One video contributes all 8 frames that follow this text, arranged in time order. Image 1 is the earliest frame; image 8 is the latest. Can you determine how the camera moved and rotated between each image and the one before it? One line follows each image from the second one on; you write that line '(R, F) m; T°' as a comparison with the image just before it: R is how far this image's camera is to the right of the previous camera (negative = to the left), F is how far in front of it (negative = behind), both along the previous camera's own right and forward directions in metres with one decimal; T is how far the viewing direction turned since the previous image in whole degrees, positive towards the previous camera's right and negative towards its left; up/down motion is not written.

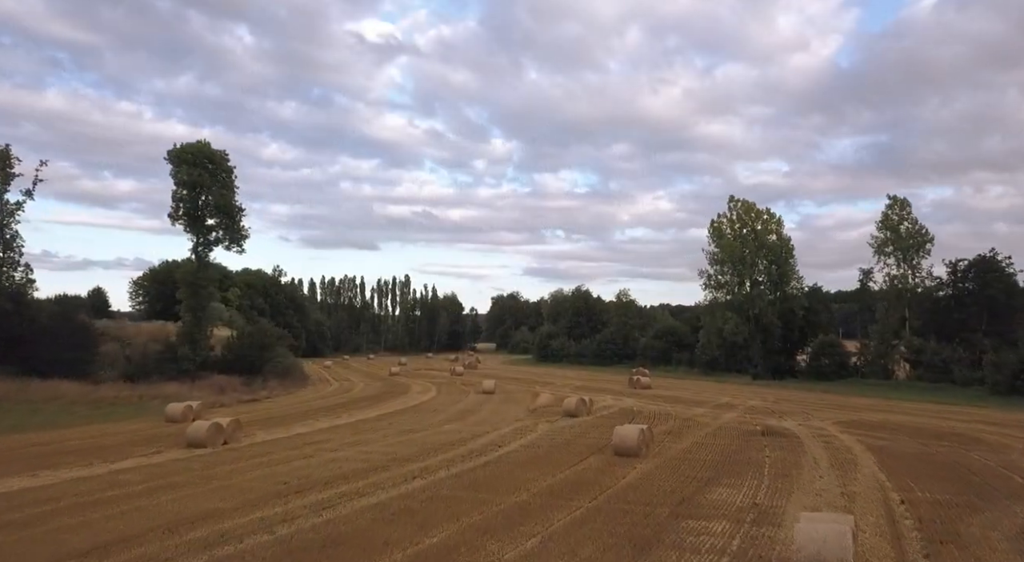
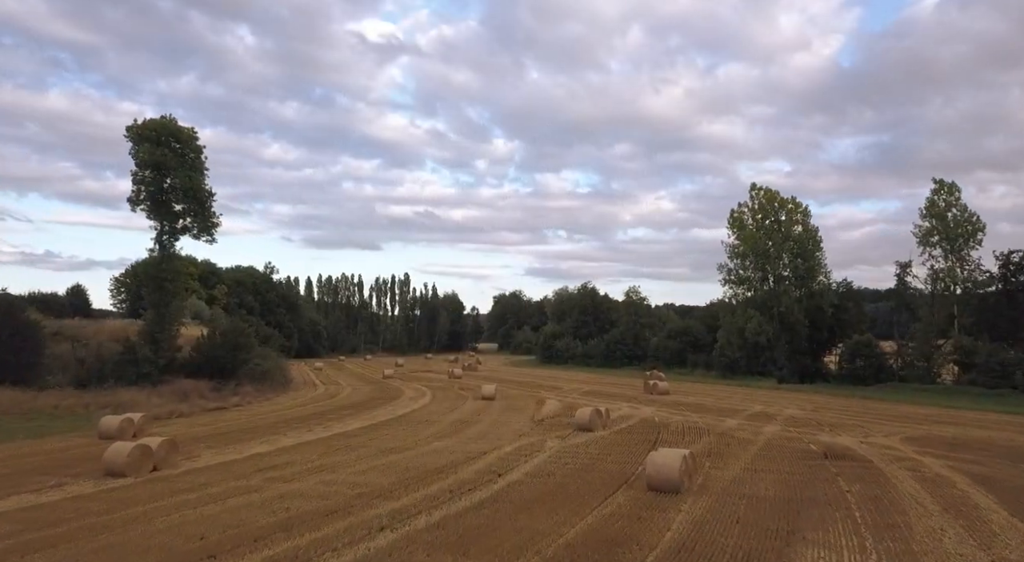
(0.0, +3.9) m; 0°
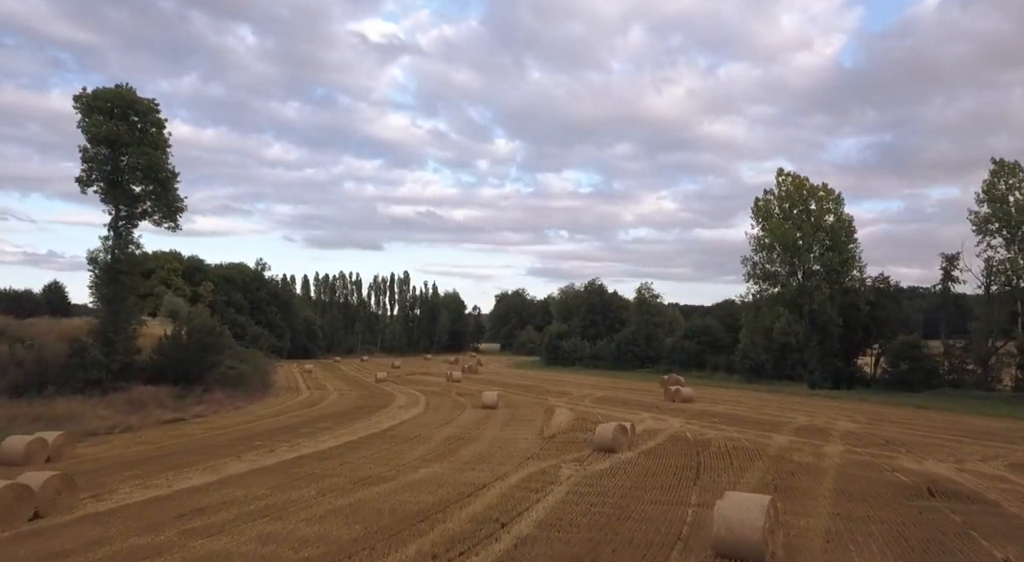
(-0.1, +3.9) m; 0°
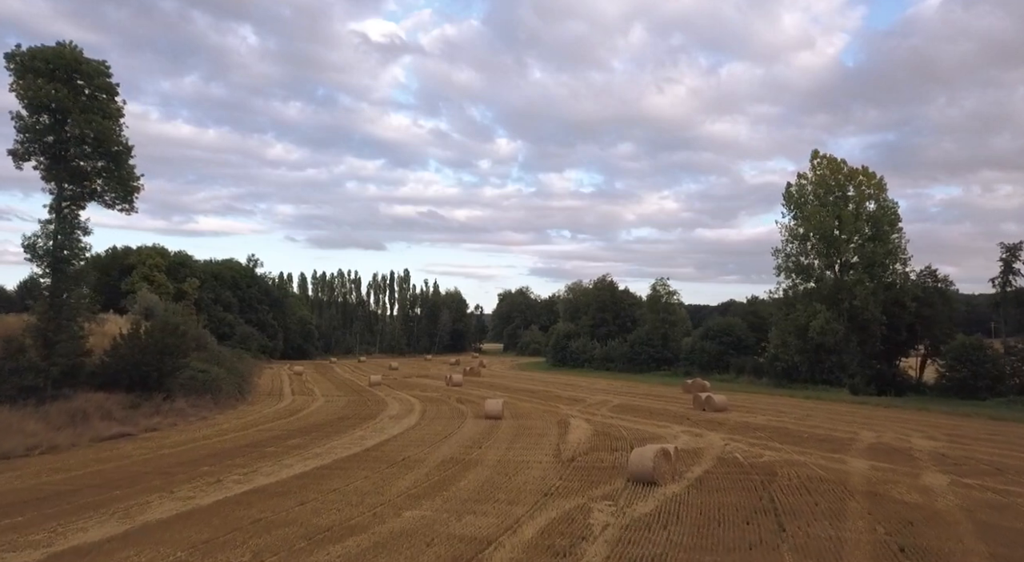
(-0.2, +3.9) m; 0°
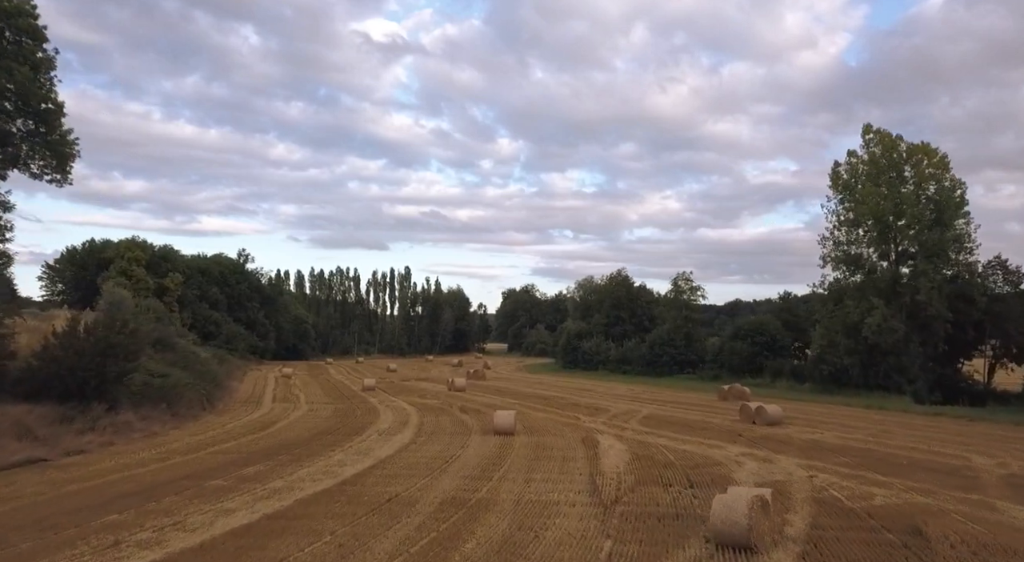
(-0.4, +4.4) m; 0°
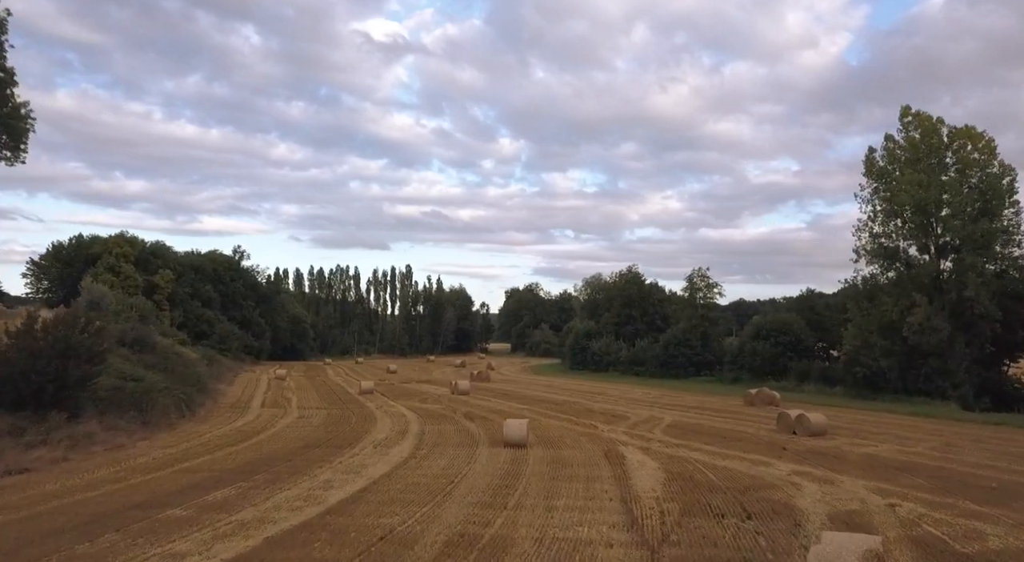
(-0.3, +2.5) m; 0°
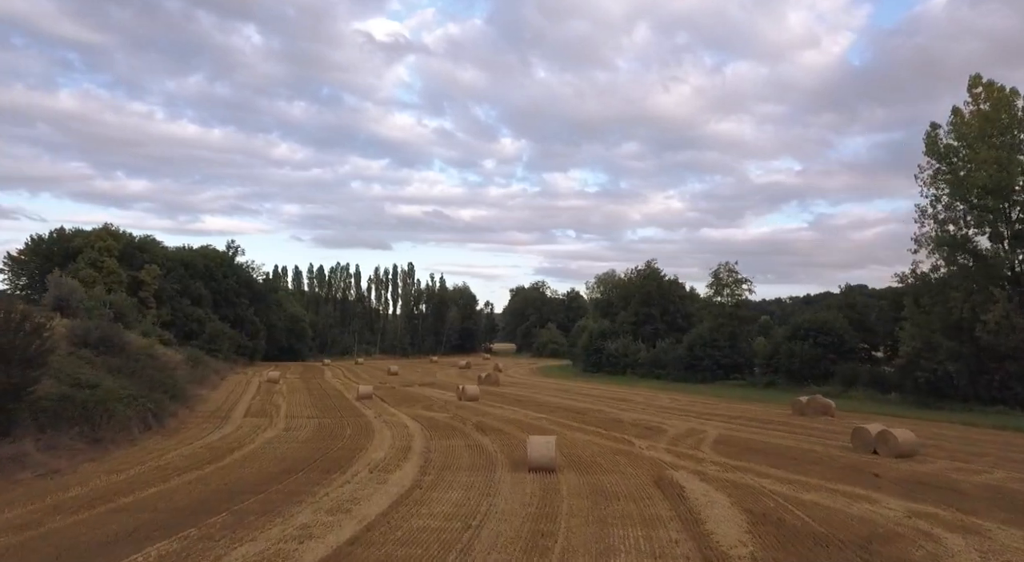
(-0.6, +3.5) m; 0°
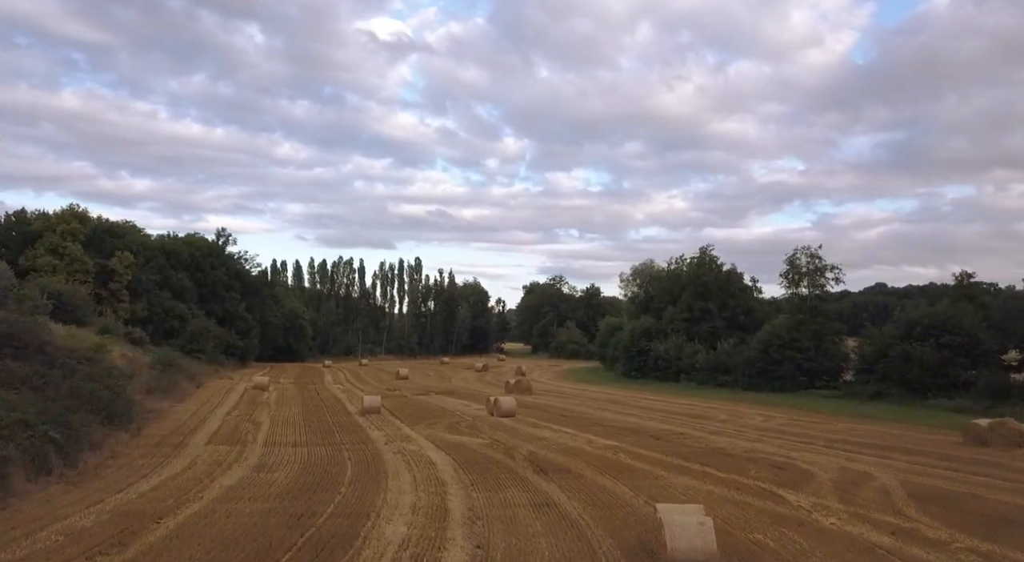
(-1.6, +7.0) m; 0°
